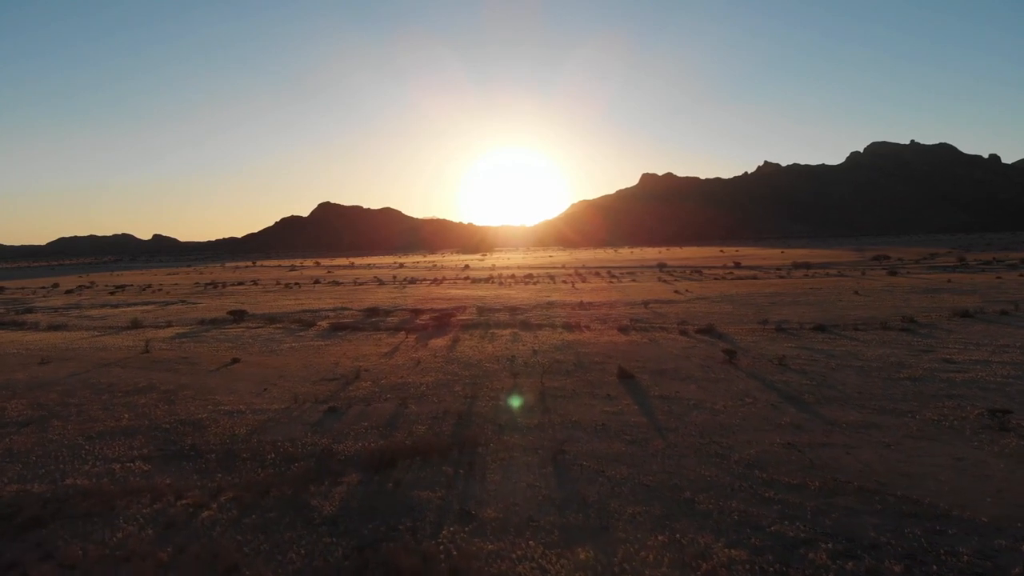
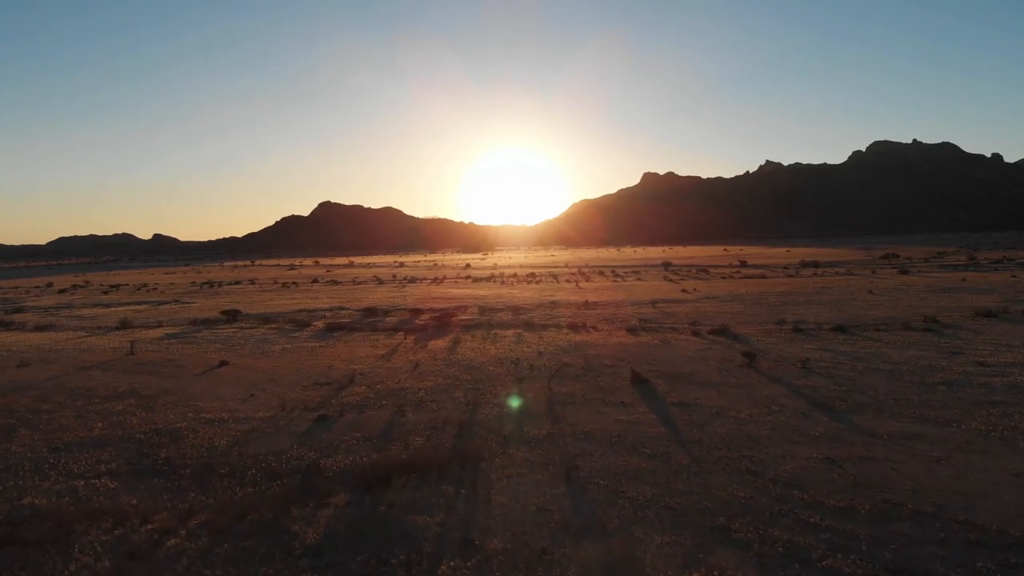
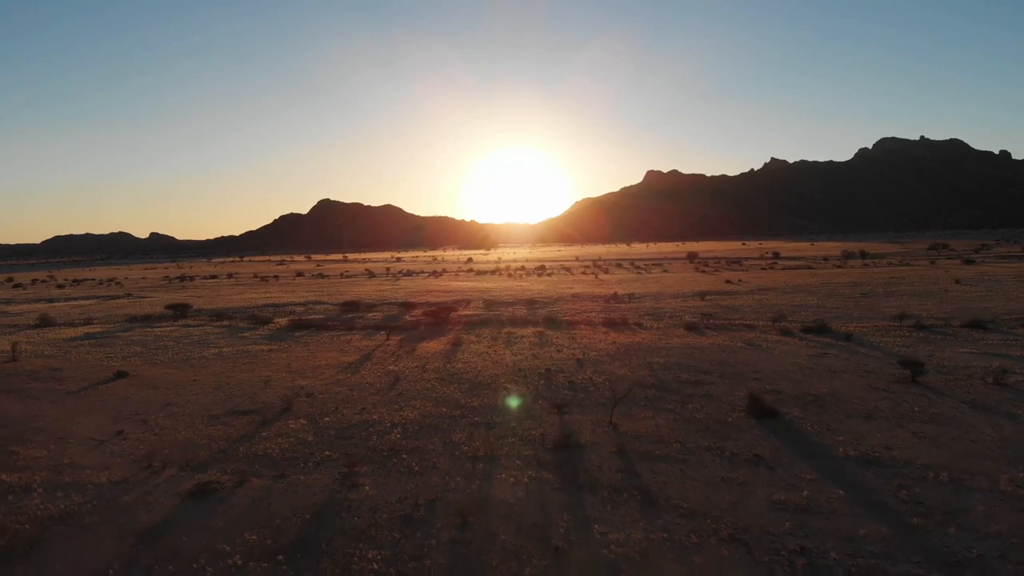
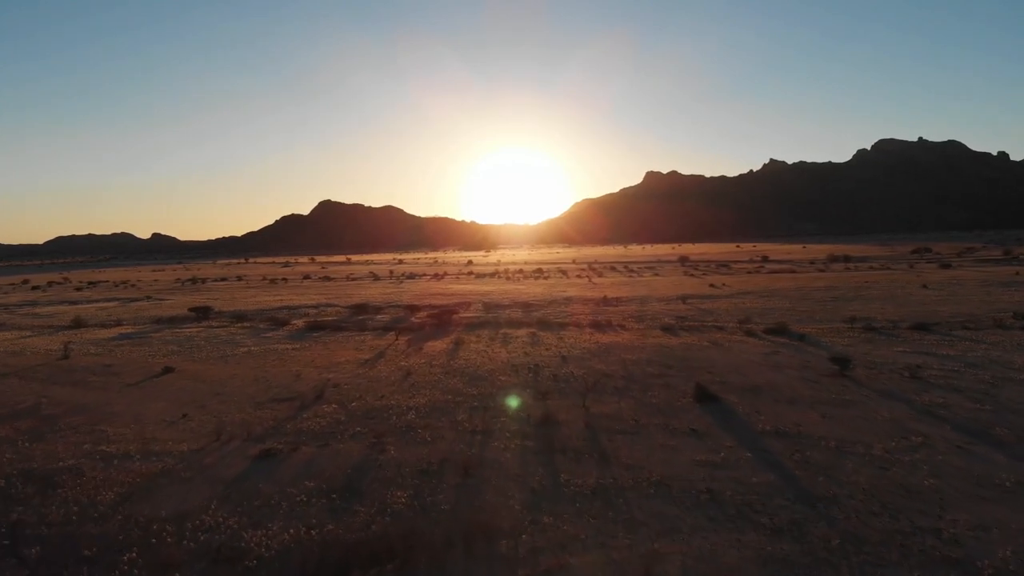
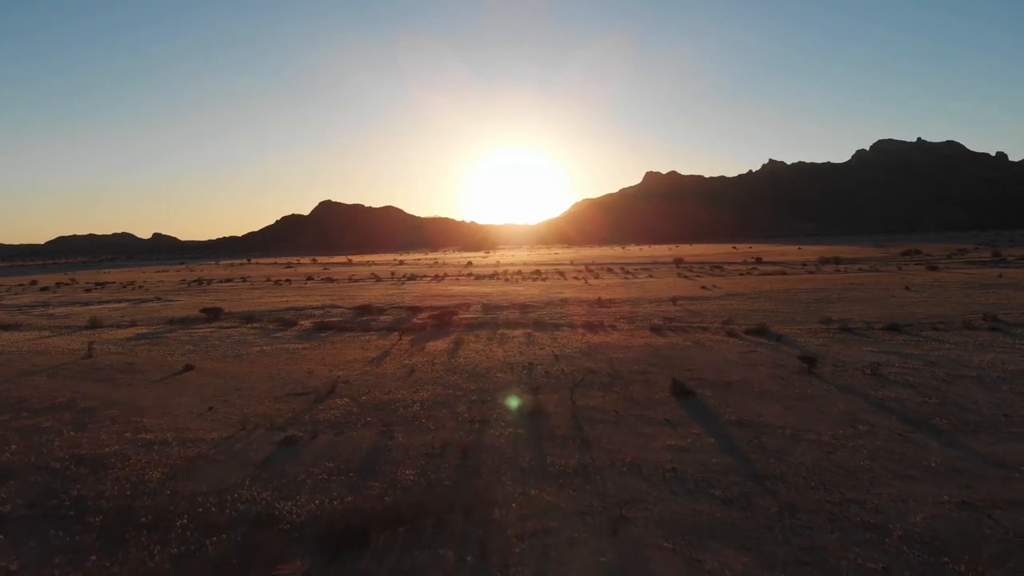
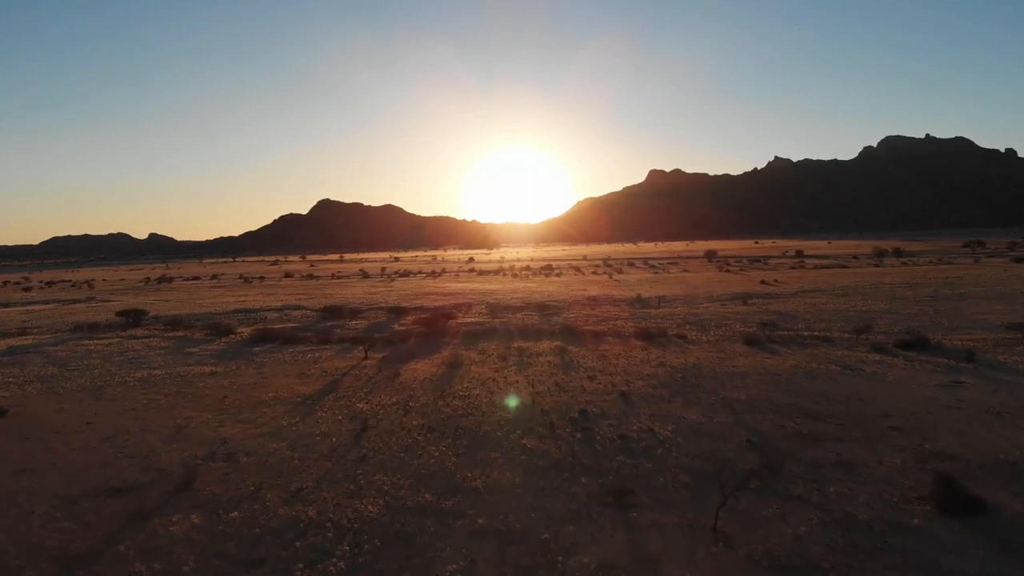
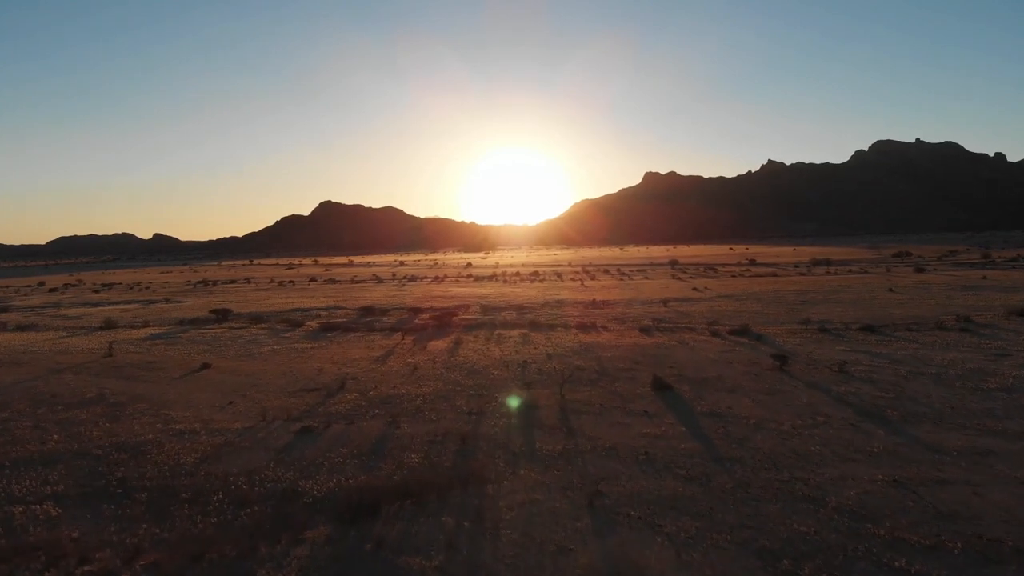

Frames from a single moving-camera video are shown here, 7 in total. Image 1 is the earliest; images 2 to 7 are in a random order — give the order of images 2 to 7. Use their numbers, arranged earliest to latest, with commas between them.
2, 7, 5, 4, 3, 6
